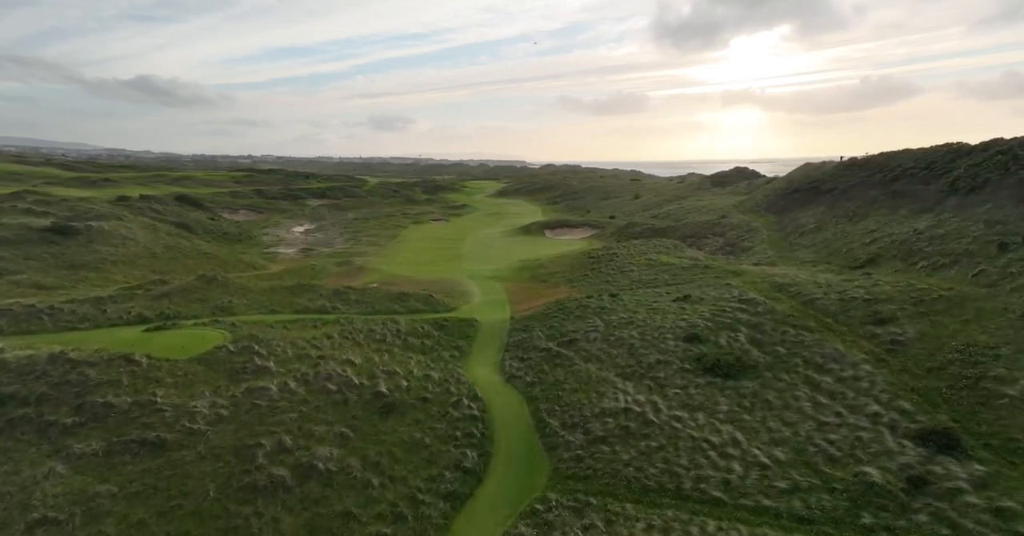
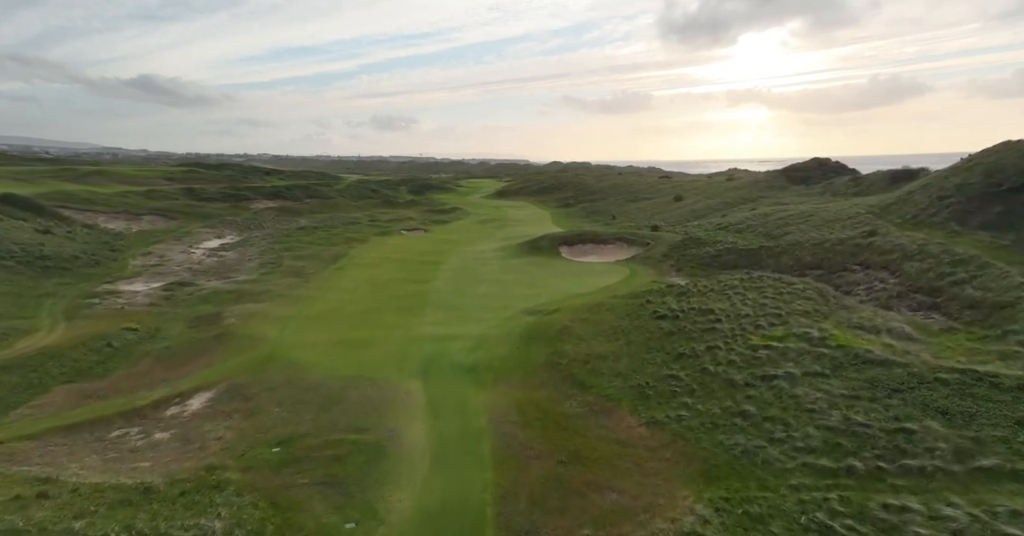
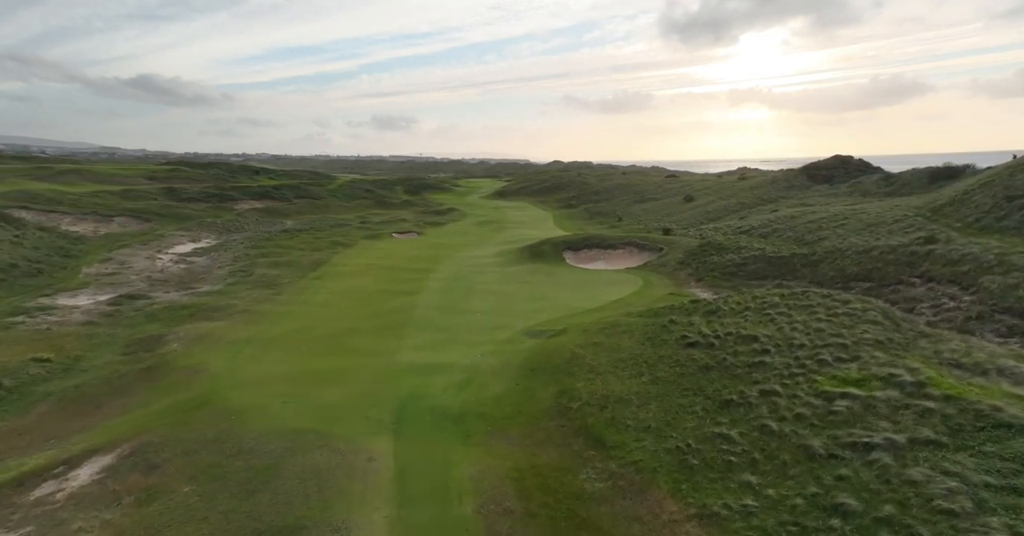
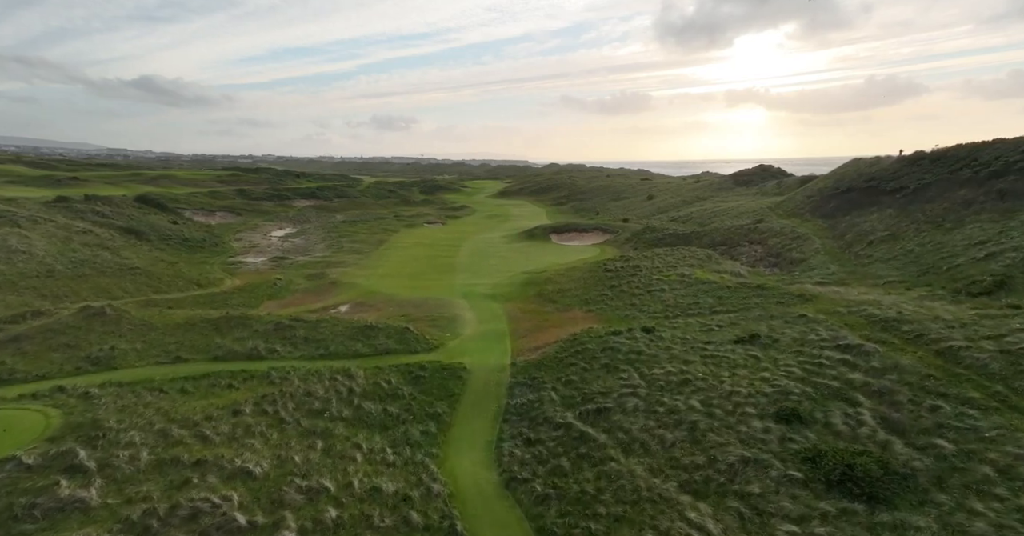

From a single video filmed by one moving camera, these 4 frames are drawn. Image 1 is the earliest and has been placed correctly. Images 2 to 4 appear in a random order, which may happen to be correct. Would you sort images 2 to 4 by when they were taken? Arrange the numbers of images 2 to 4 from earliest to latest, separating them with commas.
4, 2, 3
